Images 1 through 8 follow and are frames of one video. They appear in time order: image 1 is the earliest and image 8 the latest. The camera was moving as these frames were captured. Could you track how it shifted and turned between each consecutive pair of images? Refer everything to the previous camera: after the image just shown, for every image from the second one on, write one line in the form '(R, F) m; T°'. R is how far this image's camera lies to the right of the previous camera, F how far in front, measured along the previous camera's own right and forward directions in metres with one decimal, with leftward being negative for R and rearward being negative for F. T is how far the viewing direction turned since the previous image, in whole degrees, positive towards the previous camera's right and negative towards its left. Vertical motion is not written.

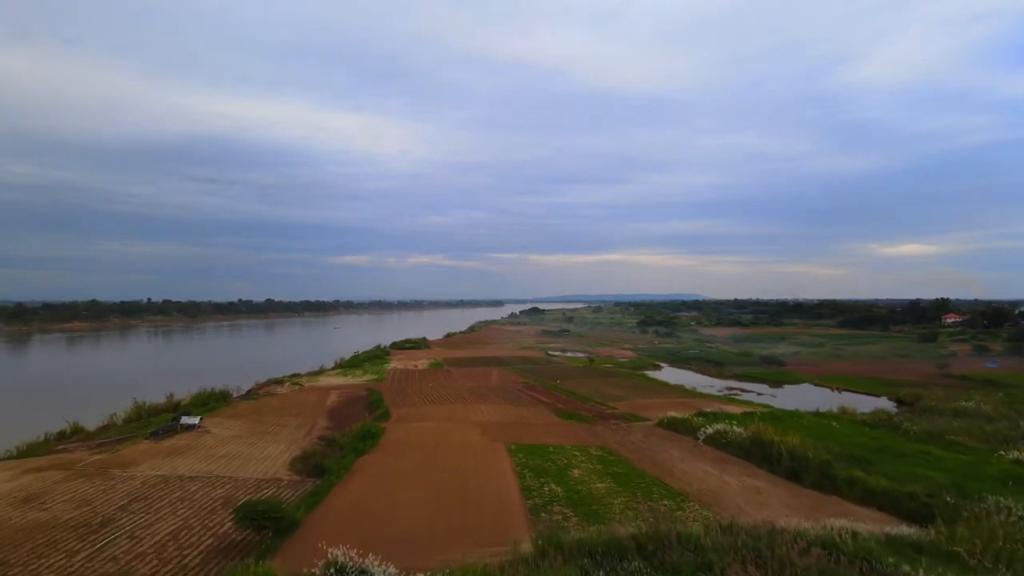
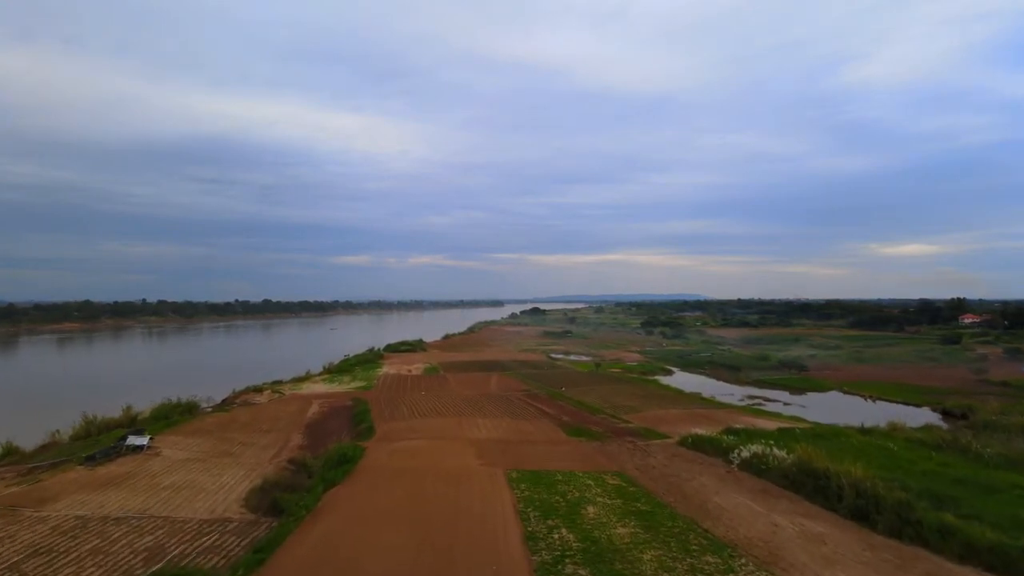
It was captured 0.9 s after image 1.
(0.0, +2.5) m; 0°
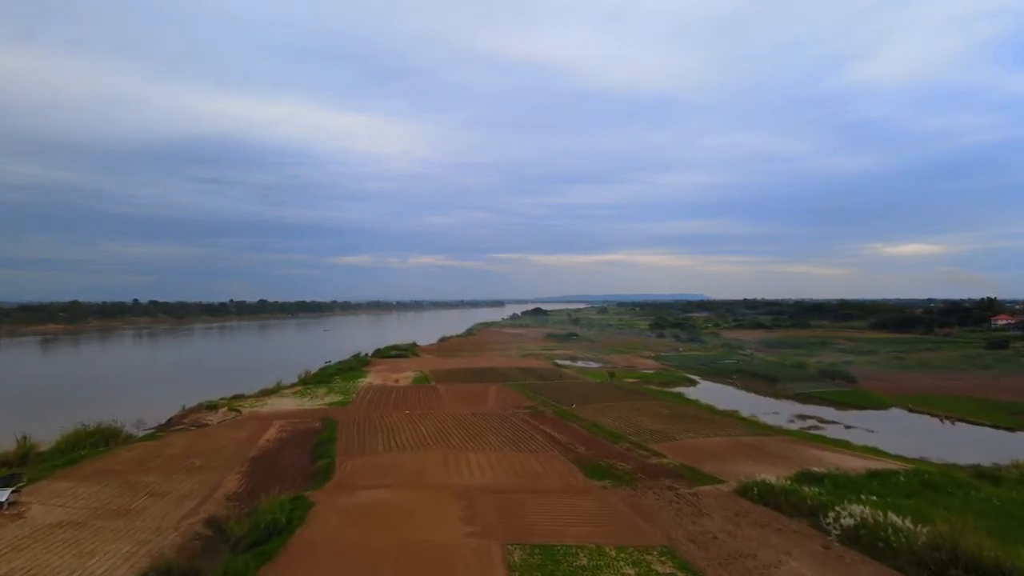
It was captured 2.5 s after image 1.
(0.0, +4.2) m; 0°
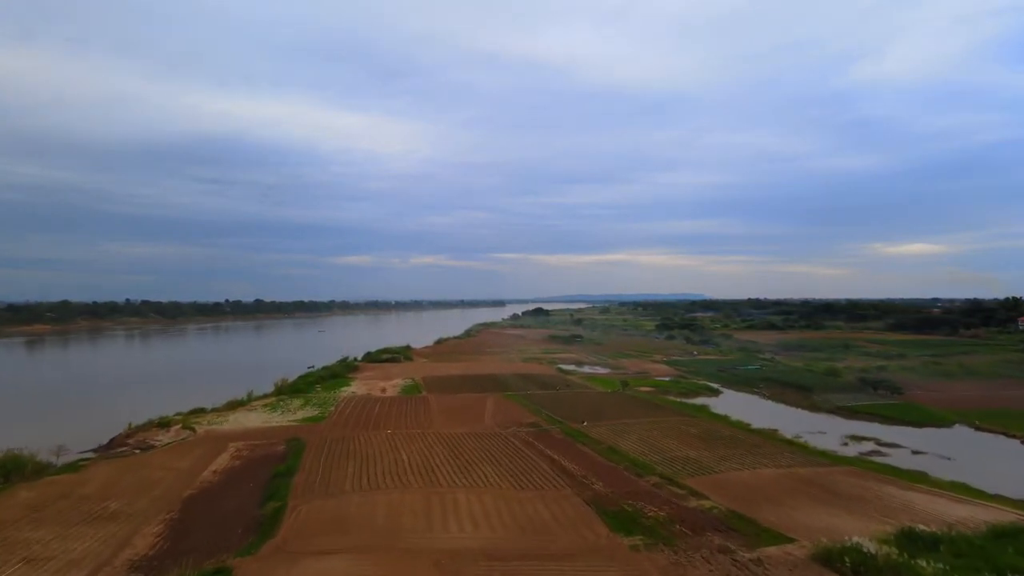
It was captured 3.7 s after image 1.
(0.0, +3.2) m; 0°
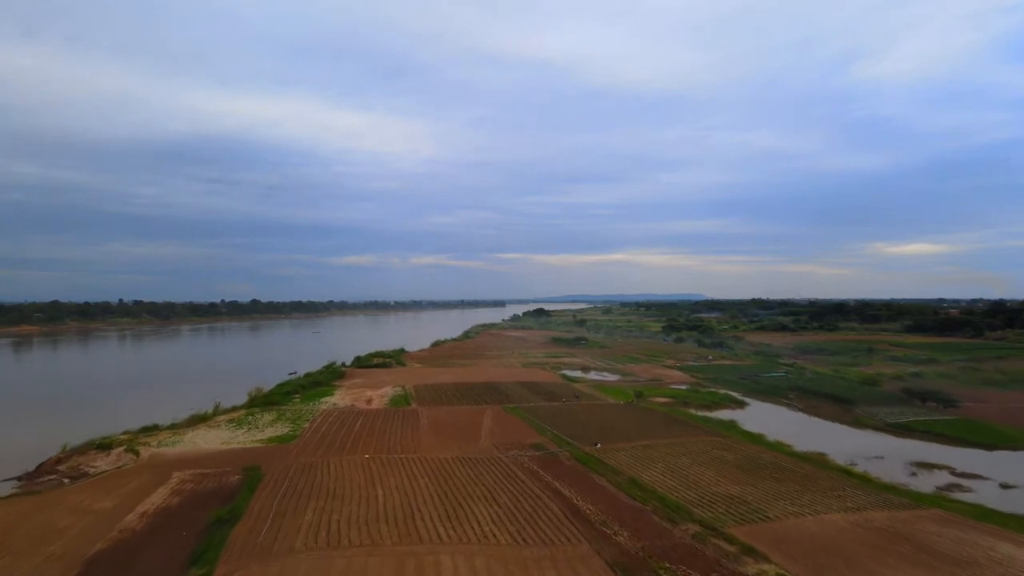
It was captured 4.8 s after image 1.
(0.0, +2.9) m; 0°
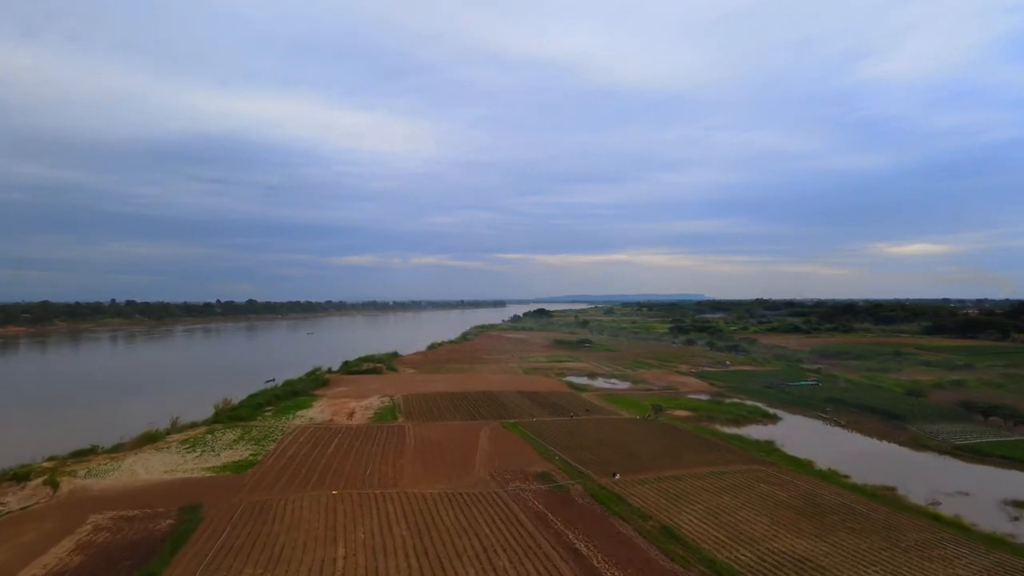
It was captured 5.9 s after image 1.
(0.0, +2.9) m; 0°
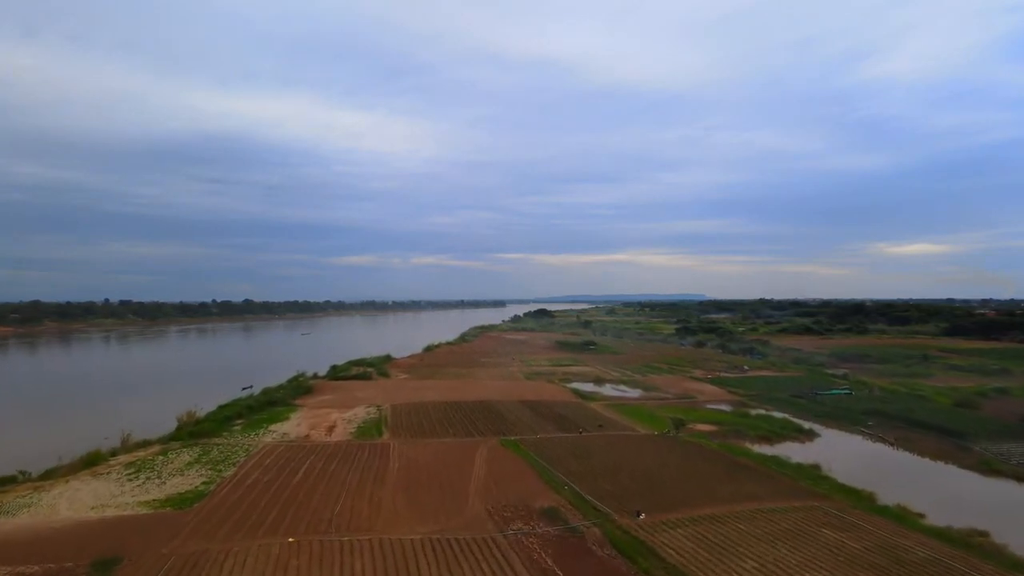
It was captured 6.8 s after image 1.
(0.0, +2.5) m; 0°
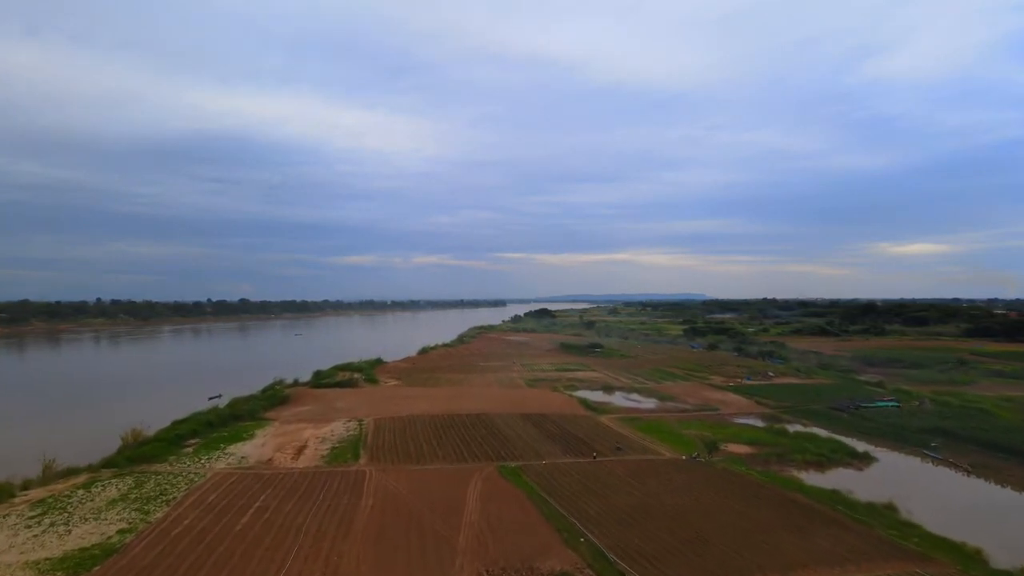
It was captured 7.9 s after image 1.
(0.0, +2.9) m; 0°
